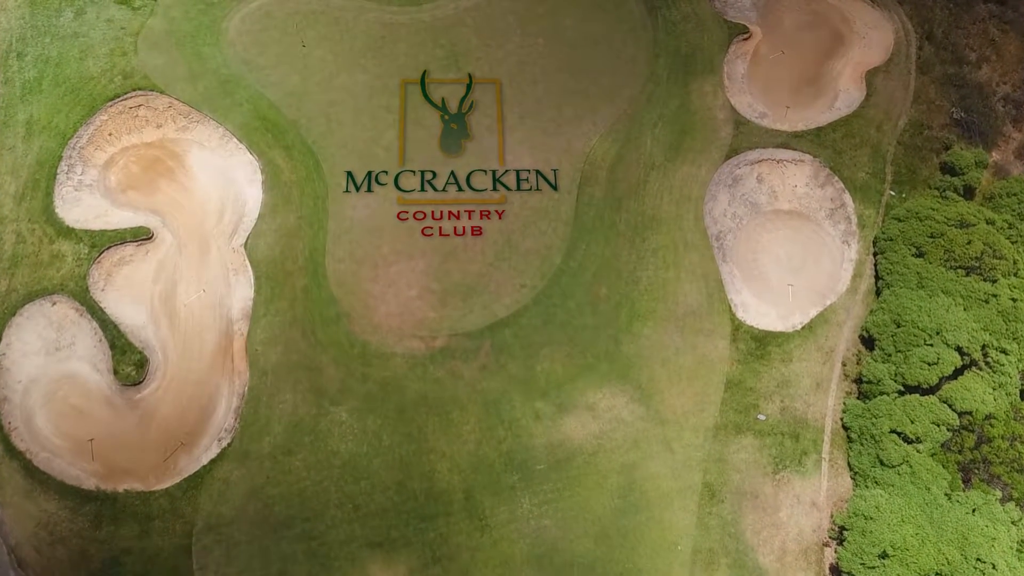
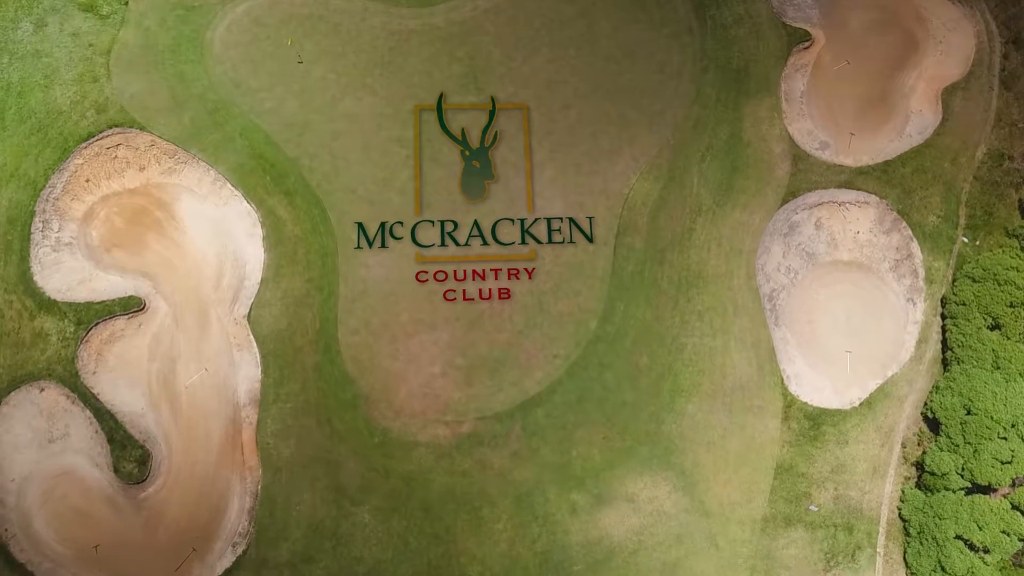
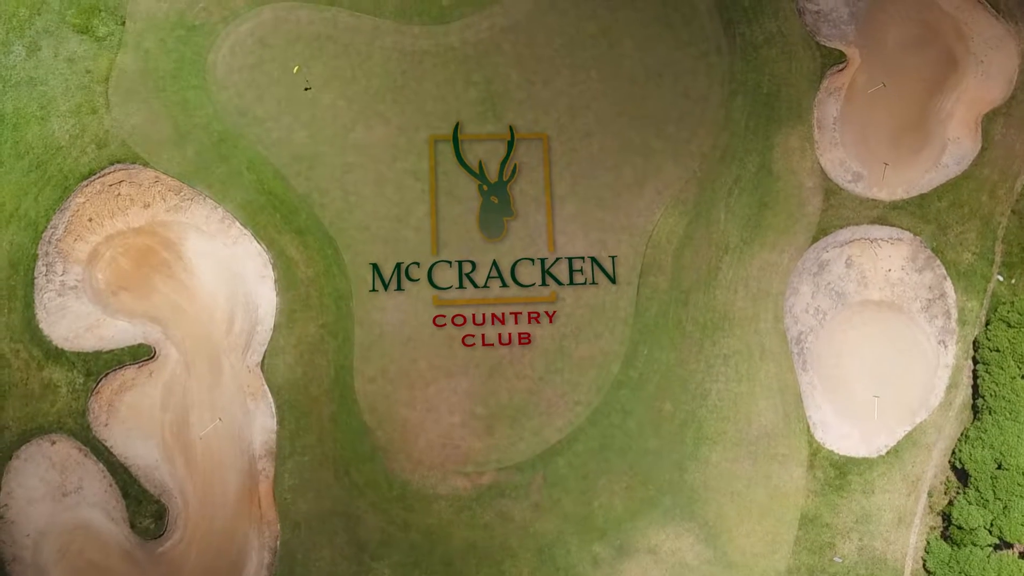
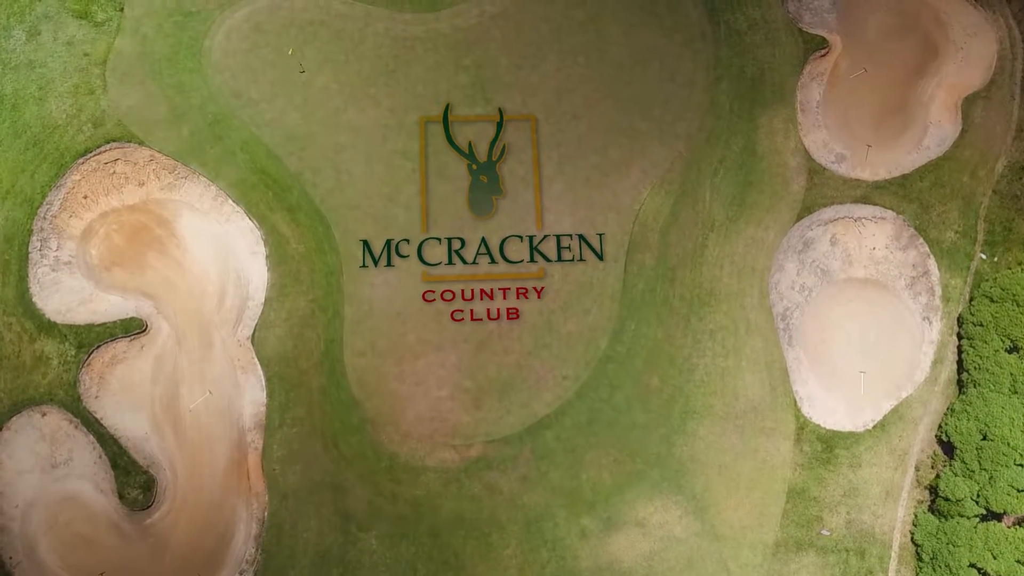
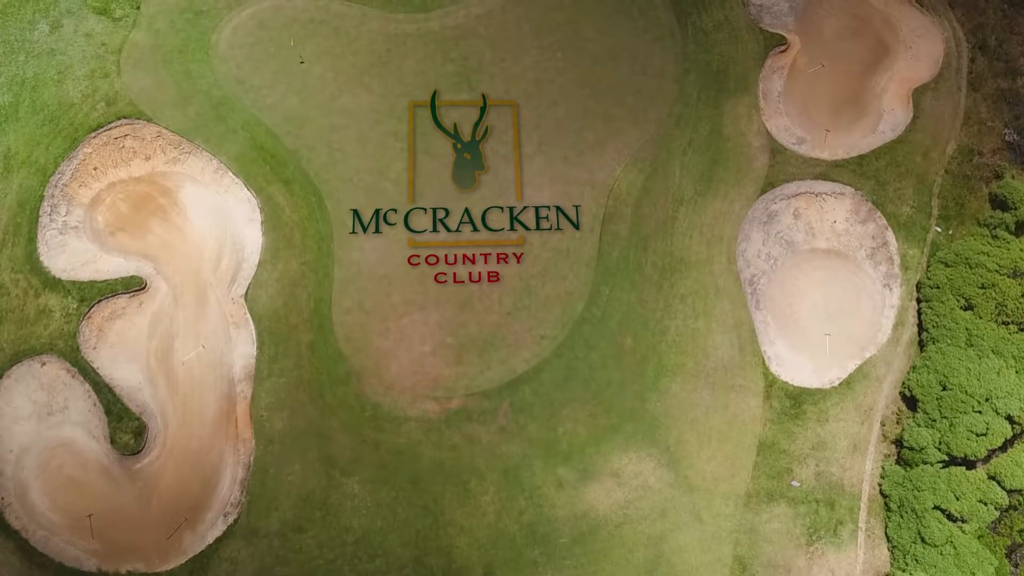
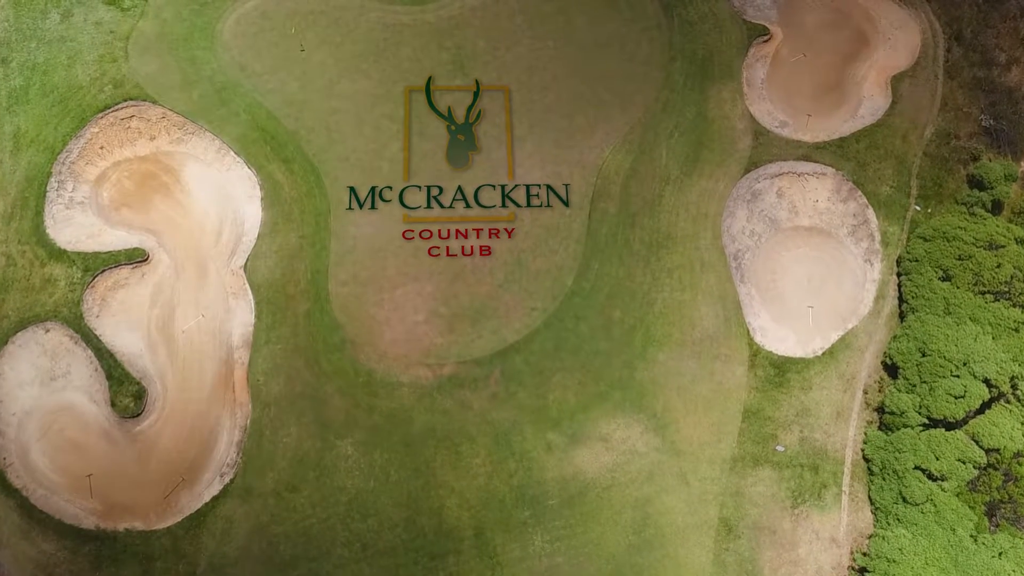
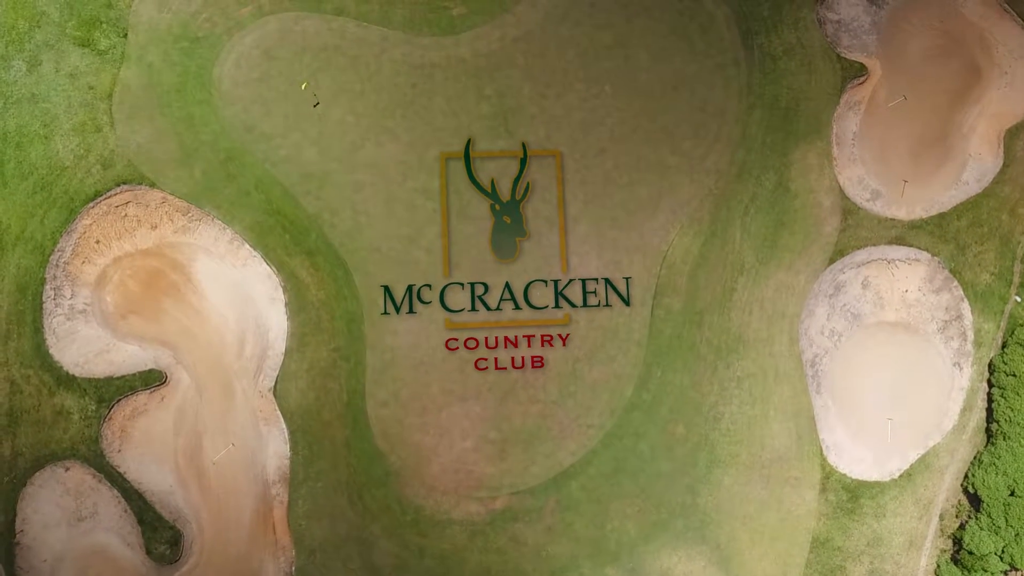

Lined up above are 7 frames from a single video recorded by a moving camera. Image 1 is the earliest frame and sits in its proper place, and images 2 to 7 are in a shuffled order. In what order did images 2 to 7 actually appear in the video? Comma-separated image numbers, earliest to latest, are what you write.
6, 5, 2, 4, 3, 7
